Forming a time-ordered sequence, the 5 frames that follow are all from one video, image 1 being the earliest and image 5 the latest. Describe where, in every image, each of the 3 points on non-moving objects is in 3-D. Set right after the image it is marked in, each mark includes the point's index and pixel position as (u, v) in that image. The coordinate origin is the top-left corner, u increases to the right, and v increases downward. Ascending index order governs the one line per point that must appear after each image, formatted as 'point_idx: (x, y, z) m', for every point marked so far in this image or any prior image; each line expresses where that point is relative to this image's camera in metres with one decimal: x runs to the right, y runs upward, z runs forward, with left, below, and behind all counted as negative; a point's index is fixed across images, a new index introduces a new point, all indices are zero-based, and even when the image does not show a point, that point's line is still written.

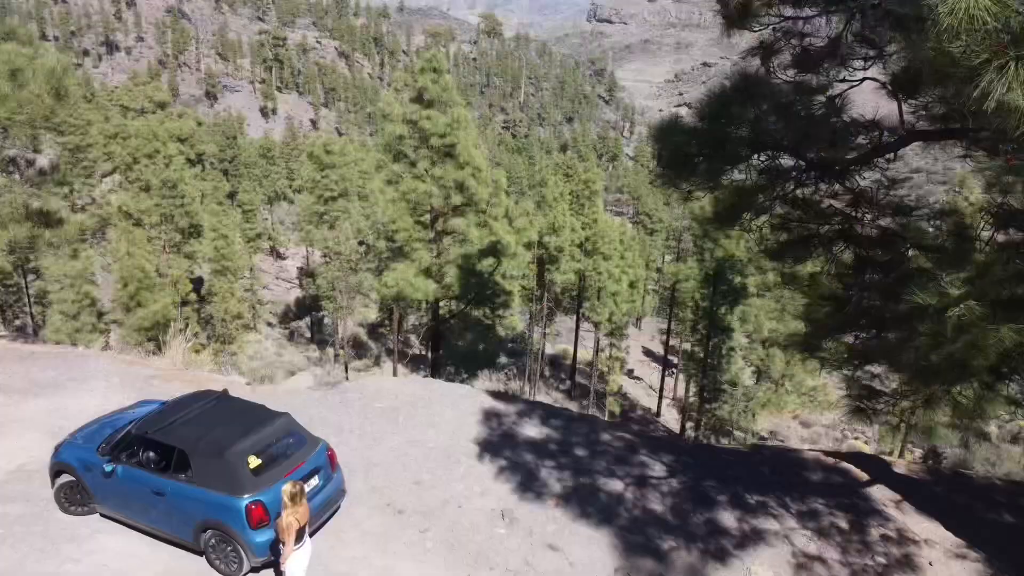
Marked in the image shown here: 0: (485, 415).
0: (-0.3, -1.6, +7.0) m
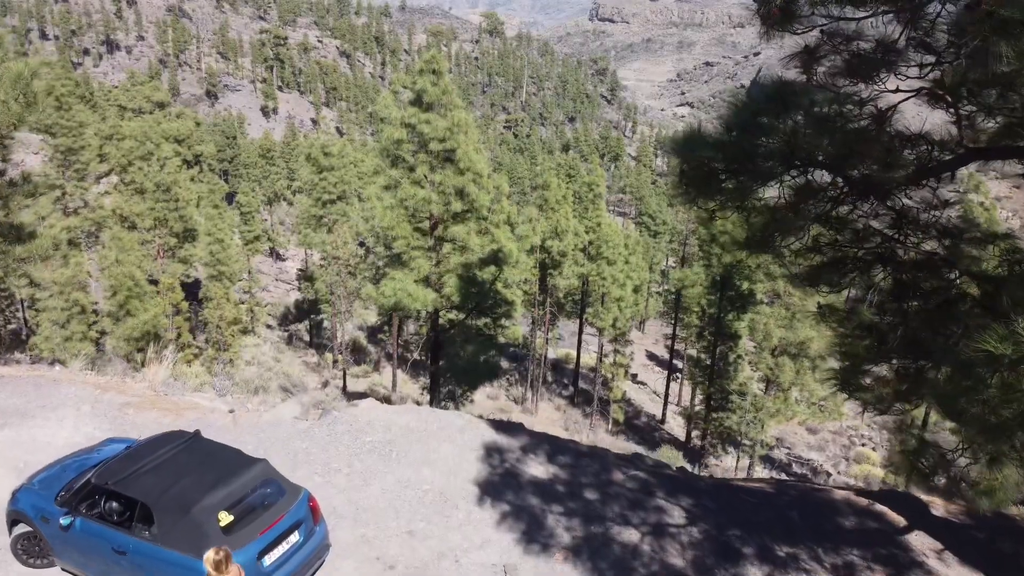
0: (-0.3, -1.9, +6.5) m
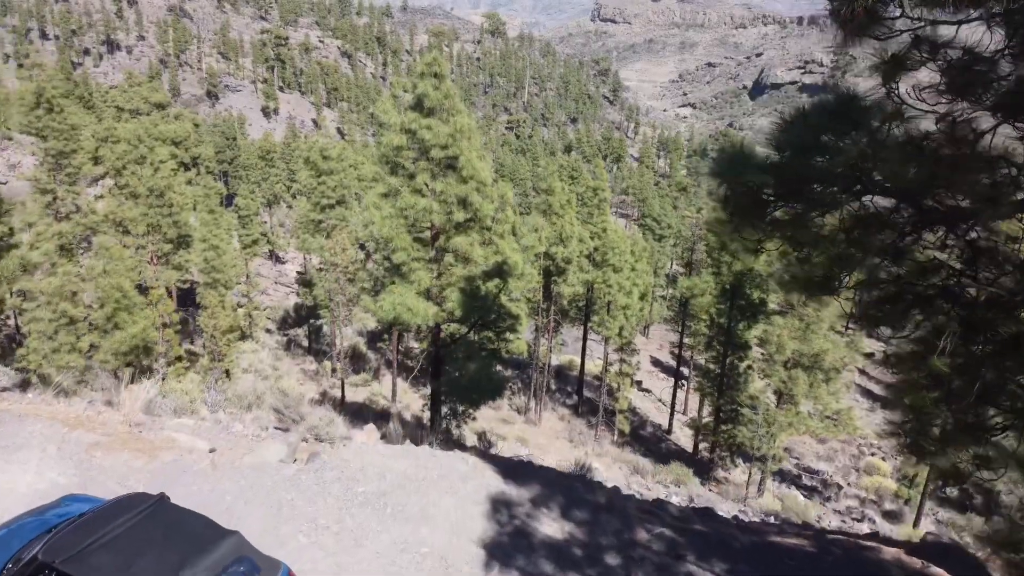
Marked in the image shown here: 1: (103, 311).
0: (-0.2, -2.2, +5.8) m
1: (-12.5, -0.7, +17.5) m
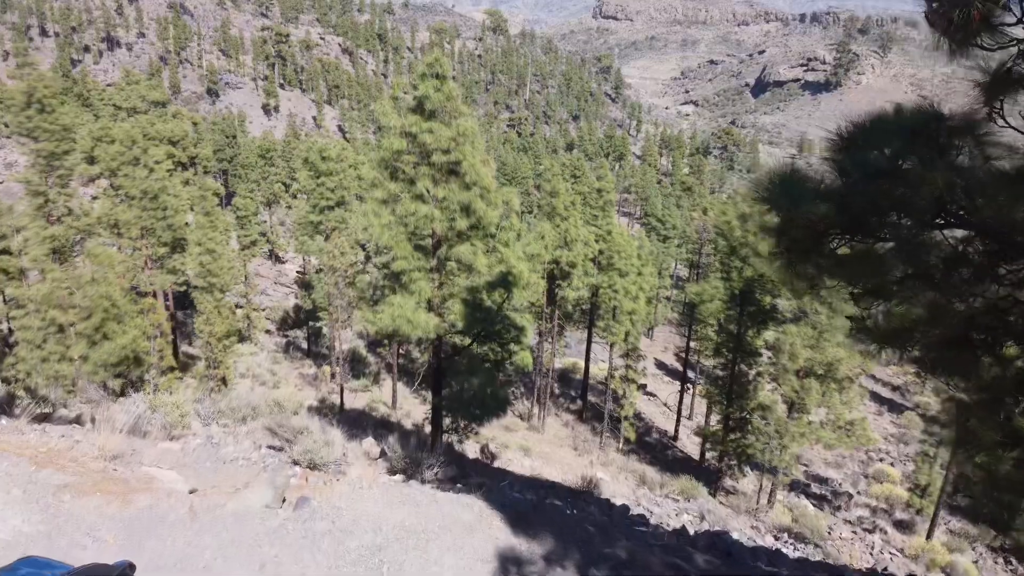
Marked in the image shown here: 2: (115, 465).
0: (-0.1, -2.5, +5.2) m
1: (-12.4, -0.9, +16.9) m
2: (-4.8, -2.1, +7.0) m
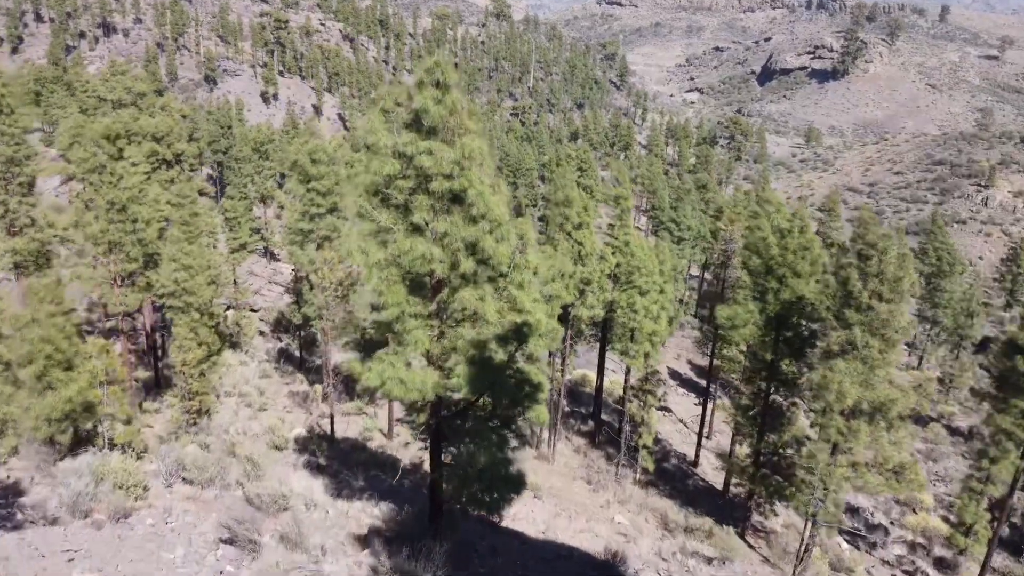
0: (+0.2, -3.6, +3.1) m
1: (-12.1, -1.7, +14.8) m
2: (-4.5, -3.2, +4.8) m
